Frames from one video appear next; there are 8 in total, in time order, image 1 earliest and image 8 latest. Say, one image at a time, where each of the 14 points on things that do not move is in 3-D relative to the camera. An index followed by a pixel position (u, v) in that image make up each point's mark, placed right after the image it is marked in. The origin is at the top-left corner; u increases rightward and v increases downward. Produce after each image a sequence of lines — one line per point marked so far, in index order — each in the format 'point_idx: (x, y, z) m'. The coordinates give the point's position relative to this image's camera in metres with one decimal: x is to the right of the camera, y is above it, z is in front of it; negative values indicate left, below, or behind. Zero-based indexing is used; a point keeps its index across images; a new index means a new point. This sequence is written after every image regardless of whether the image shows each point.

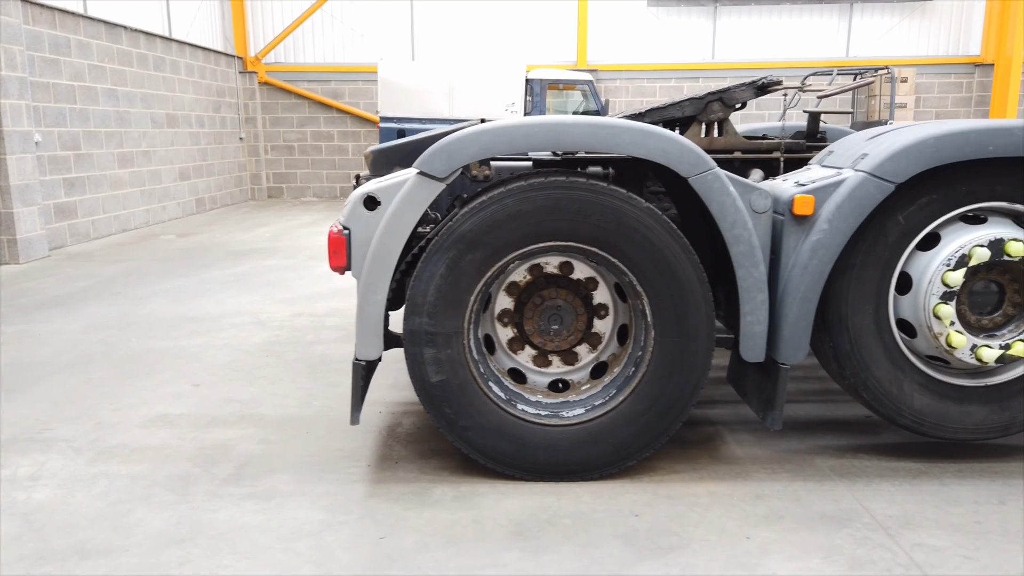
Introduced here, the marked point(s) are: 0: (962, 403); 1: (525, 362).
0: (+1.7, -0.4, +2.6) m
1: (+0.1, -0.3, +2.8) m
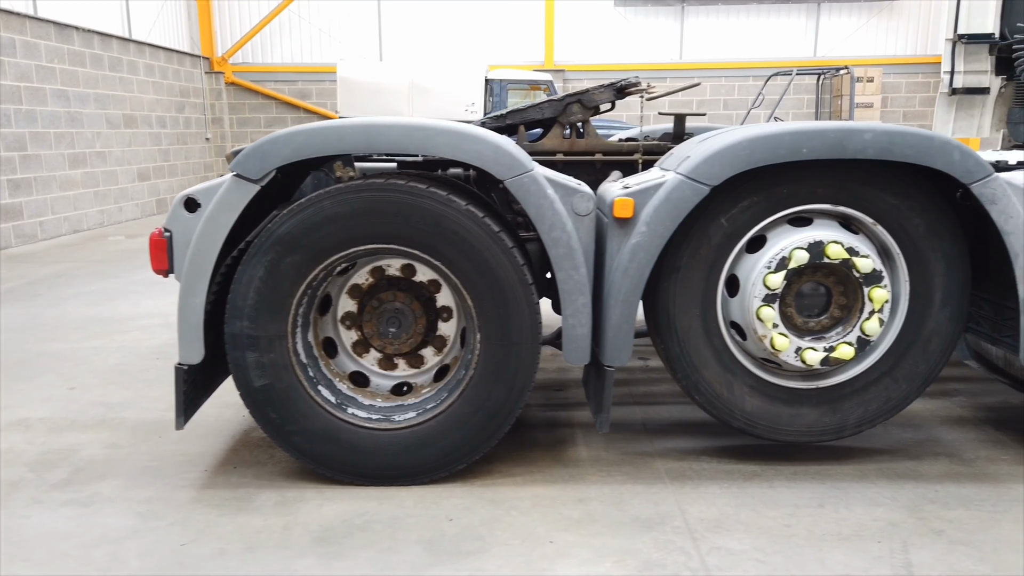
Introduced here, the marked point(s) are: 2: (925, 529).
0: (+1.1, -0.4, +2.6) m
1: (-0.6, -0.3, +2.8) m
2: (+1.4, -0.8, +2.3) m
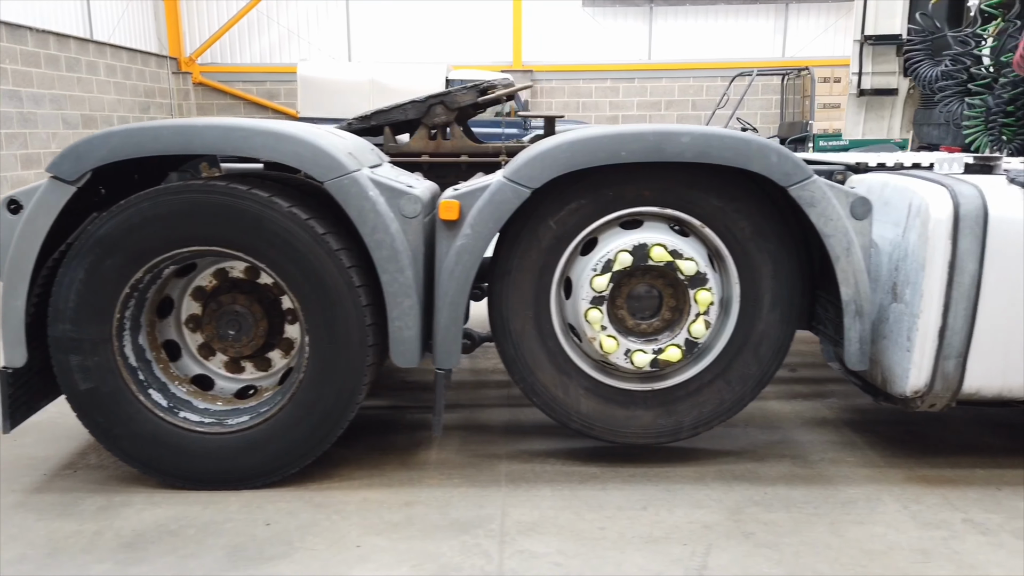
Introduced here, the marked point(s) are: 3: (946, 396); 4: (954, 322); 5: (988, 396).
0: (+0.4, -0.5, +2.6) m
1: (-1.2, -0.3, +2.8) m
2: (+0.7, -0.8, +2.3) m
3: (+1.6, -0.4, +2.5) m
4: (+1.6, -0.1, +2.4) m
5: (+1.7, -0.4, +2.5) m
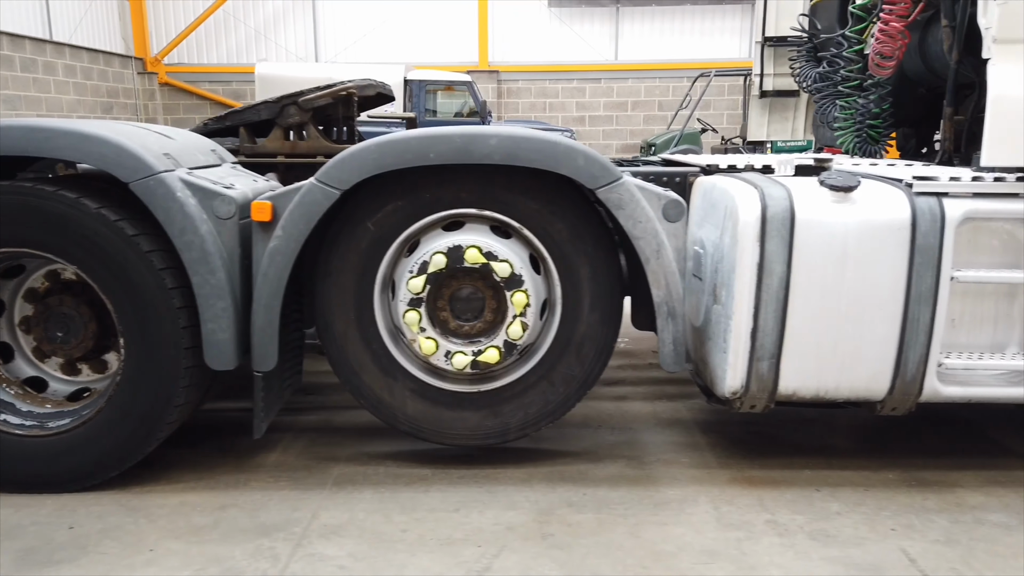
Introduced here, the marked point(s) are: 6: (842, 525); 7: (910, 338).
0: (-0.2, -0.5, +2.6) m
1: (-1.9, -0.3, +2.8) m
2: (+0.1, -0.8, +2.3) m
3: (+0.9, -0.4, +2.5) m
4: (+0.9, -0.1, +2.4) m
5: (+1.1, -0.4, +2.5) m
6: (+1.1, -0.8, +2.3) m
7: (+1.4, -0.2, +2.4) m
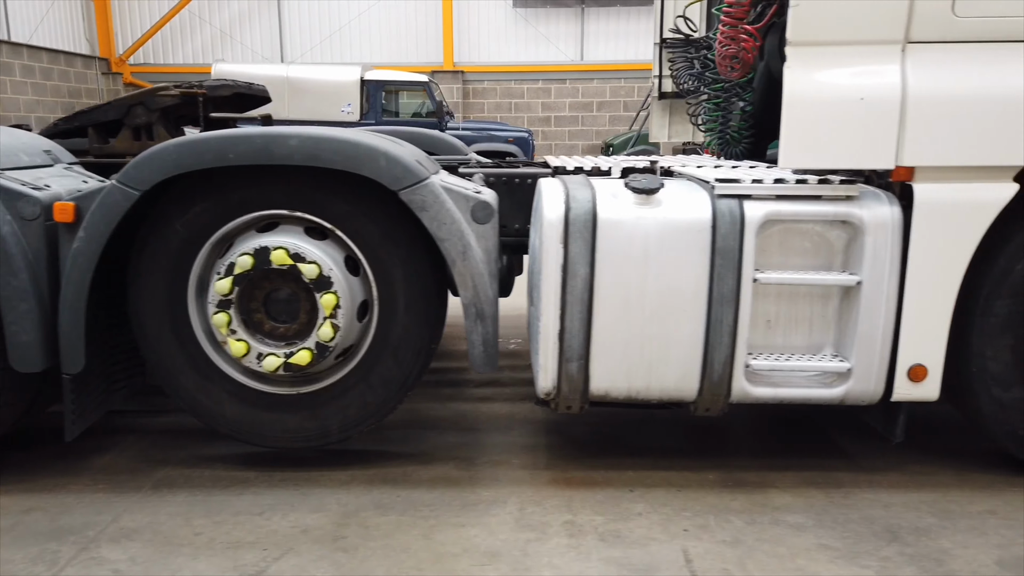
0: (-0.9, -0.5, +2.6) m
1: (-2.5, -0.3, +2.7) m
2: (-0.6, -0.8, +2.3) m
3: (+0.2, -0.4, +2.5) m
4: (+0.2, -0.1, +2.4) m
5: (+0.4, -0.4, +2.5) m
6: (+0.4, -0.8, +2.3) m
7: (+0.7, -0.2, +2.4) m
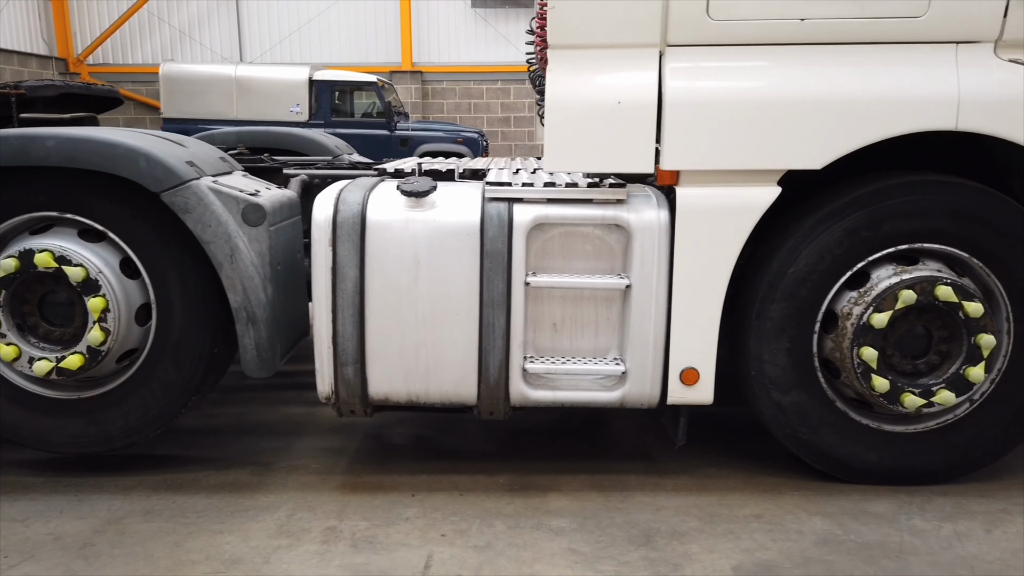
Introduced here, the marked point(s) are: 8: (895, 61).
0: (-1.7, -0.5, +2.6) m
1: (-3.3, -0.3, +2.7) m
2: (-1.4, -0.8, +2.2) m
3: (-0.6, -0.4, +2.5) m
4: (-0.6, -0.1, +2.4) m
5: (-0.4, -0.4, +2.5) m
6: (-0.4, -0.8, +2.3) m
7: (-0.1, -0.2, +2.4) m
8: (+1.3, +0.7, +2.3) m
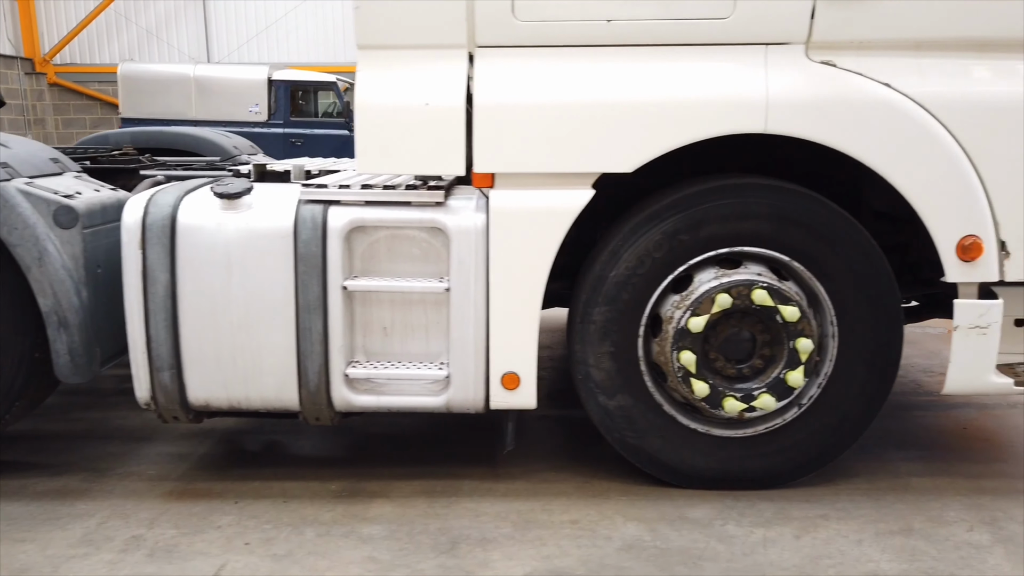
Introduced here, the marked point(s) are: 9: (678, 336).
0: (-2.3, -0.5, +2.5) m
1: (-4.0, -0.4, +2.6) m
2: (-2.0, -0.8, +2.2) m
3: (-1.2, -0.4, +2.5) m
4: (-1.2, -0.2, +2.4) m
5: (-1.0, -0.4, +2.5) m
6: (-1.0, -0.8, +2.3) m
7: (-0.7, -0.2, +2.4) m
8: (+0.6, +0.7, +2.3) m
9: (+0.6, -0.2, +2.4) m
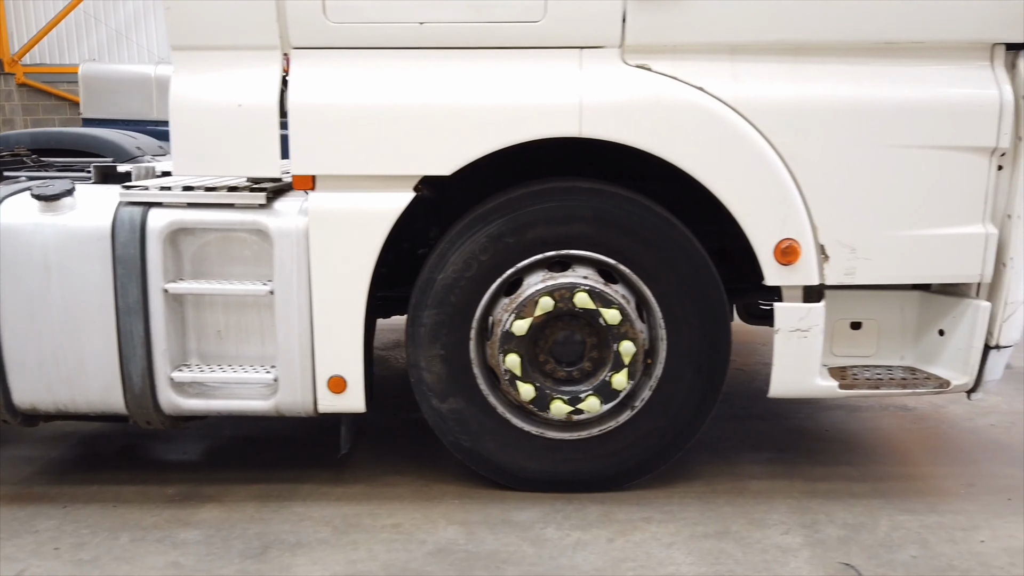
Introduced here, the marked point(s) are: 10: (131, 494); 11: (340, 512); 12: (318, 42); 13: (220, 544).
0: (-2.9, -0.5, +2.5) m
1: (-4.6, -0.4, +2.6) m
2: (-2.6, -0.9, +2.2) m
3: (-1.8, -0.4, +2.4) m
4: (-1.8, -0.2, +2.4) m
5: (-1.6, -0.4, +2.5) m
6: (-1.6, -0.8, +2.2) m
7: (-1.3, -0.2, +2.4) m
8: (0.0, +0.7, +2.2) m
9: (0.0, -0.2, +2.4) m
10: (-1.4, -0.8, +2.6) m
11: (-0.6, -0.8, +2.4) m
12: (-0.6, +0.8, +2.2) m
13: (-0.9, -0.8, +2.2) m
